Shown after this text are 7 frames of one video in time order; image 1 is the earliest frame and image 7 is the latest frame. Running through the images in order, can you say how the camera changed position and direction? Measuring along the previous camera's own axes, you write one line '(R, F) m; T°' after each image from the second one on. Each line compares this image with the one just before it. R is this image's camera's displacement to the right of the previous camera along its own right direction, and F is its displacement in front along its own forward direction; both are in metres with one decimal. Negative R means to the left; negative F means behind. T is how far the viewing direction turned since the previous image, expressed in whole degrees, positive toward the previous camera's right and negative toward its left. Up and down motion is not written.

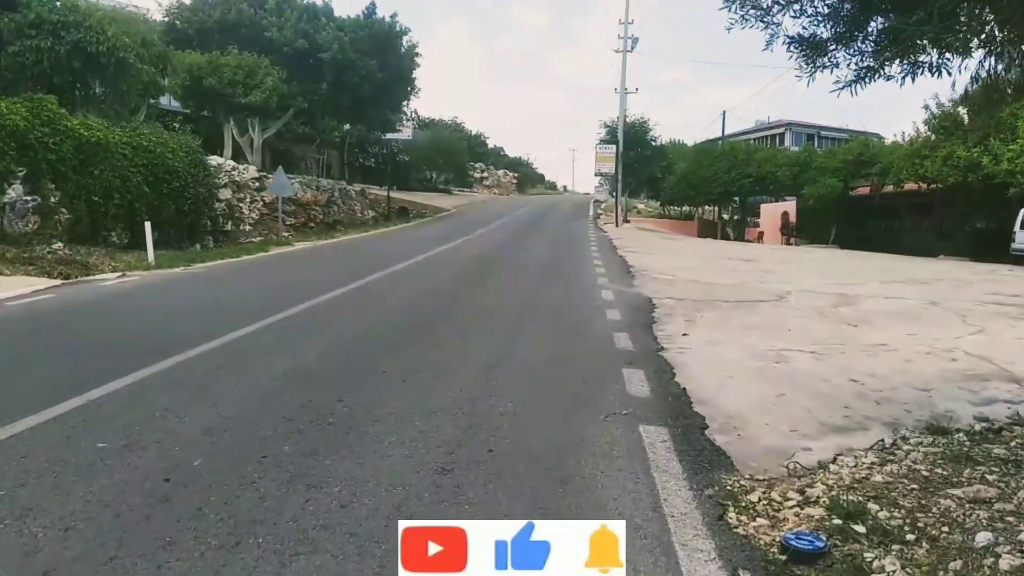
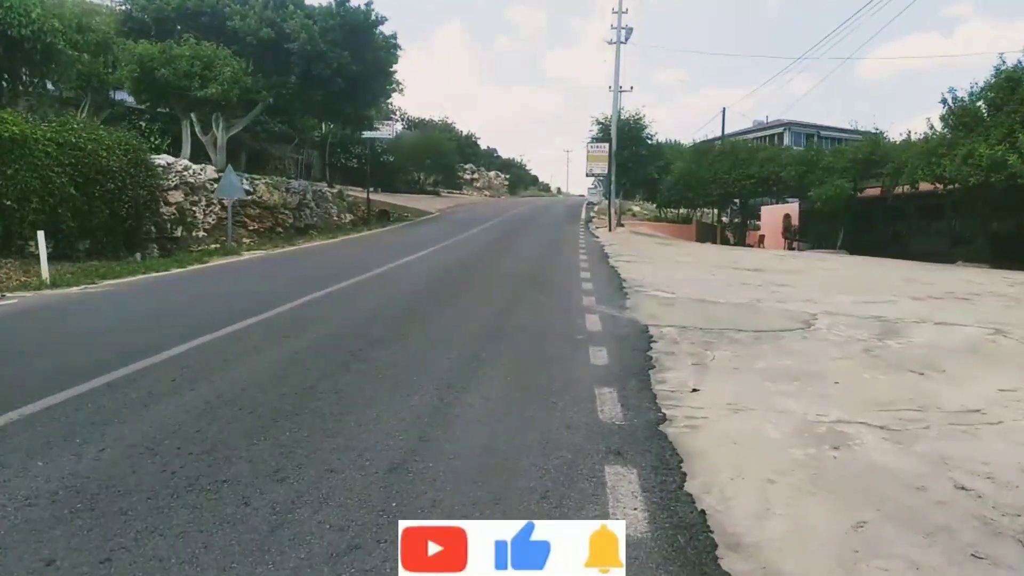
(+0.5, +2.2) m; 0°
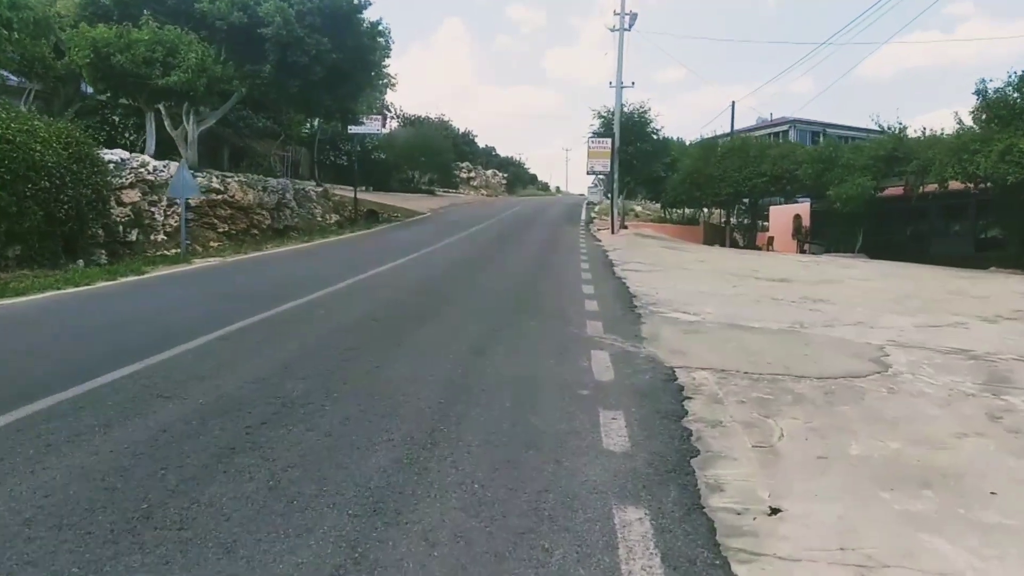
(+0.2, +2.2) m; 0°
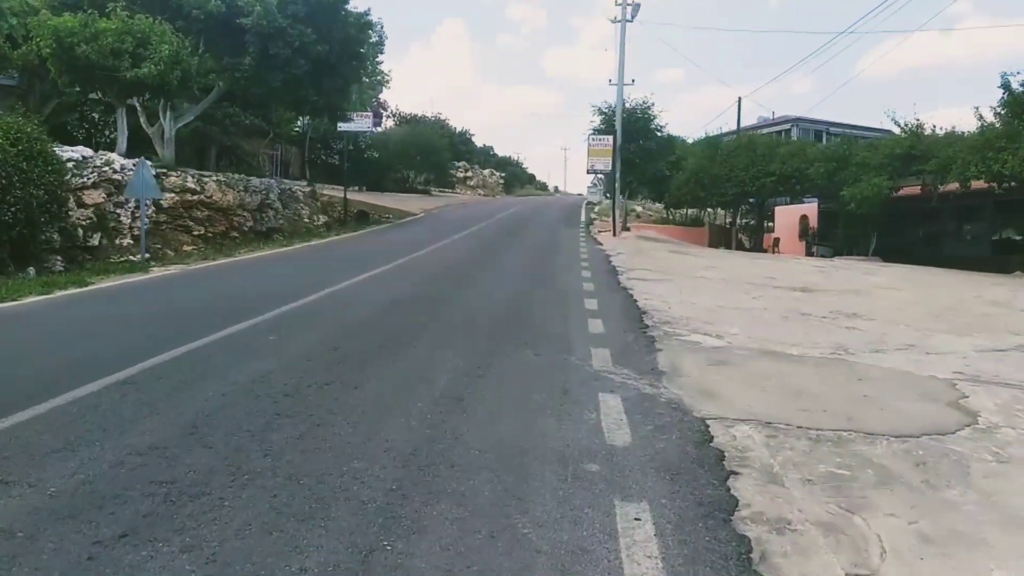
(+0.1, +1.5) m; 0°
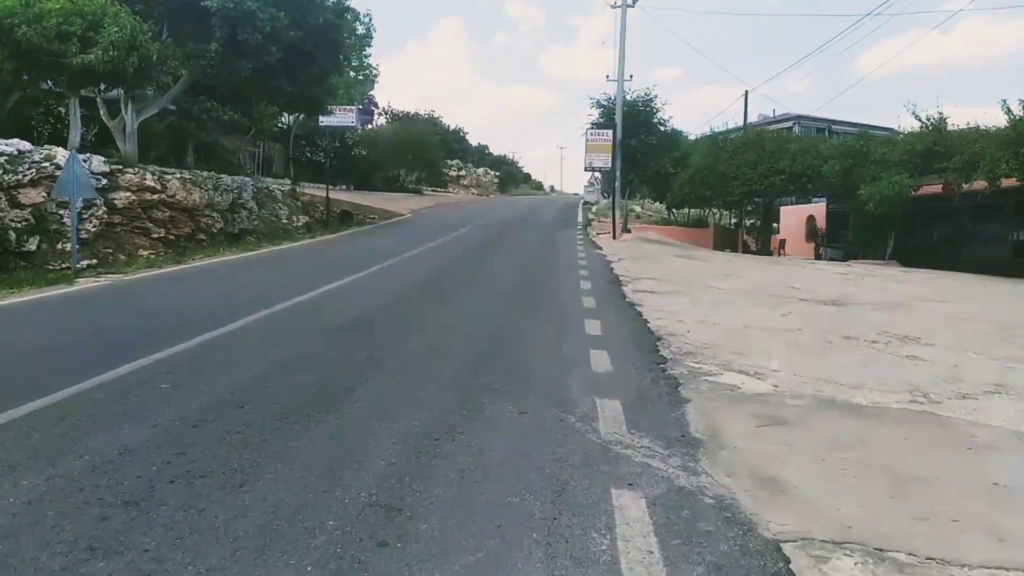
(+0.2, +2.0) m; 0°
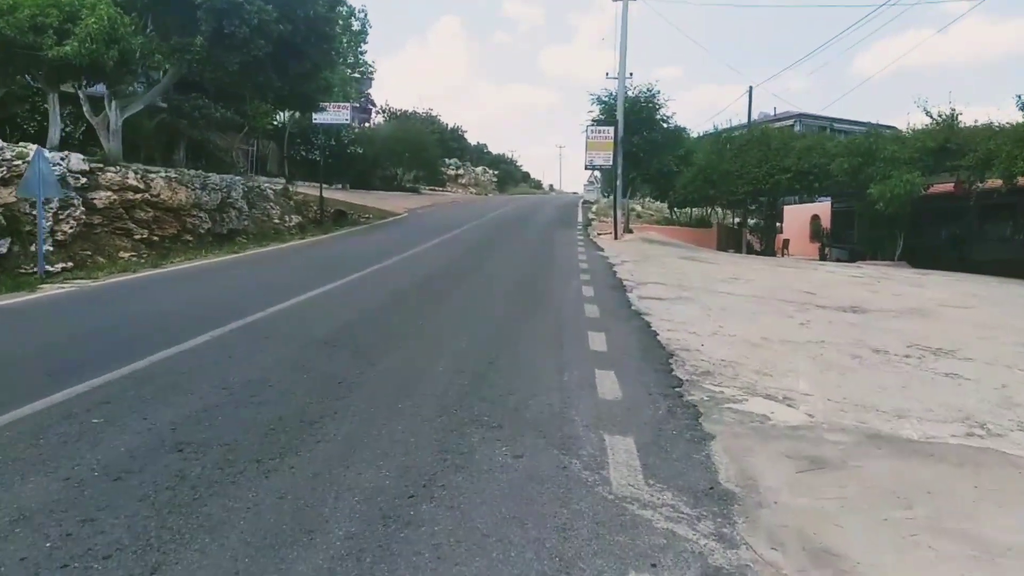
(0.0, +0.9) m; 0°
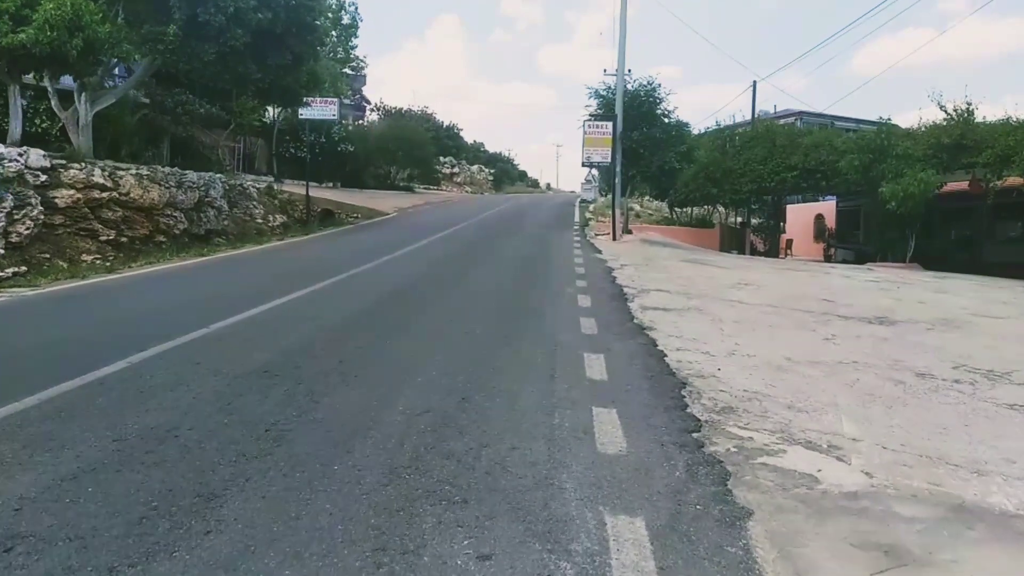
(+0.2, +1.2) m; 0°
